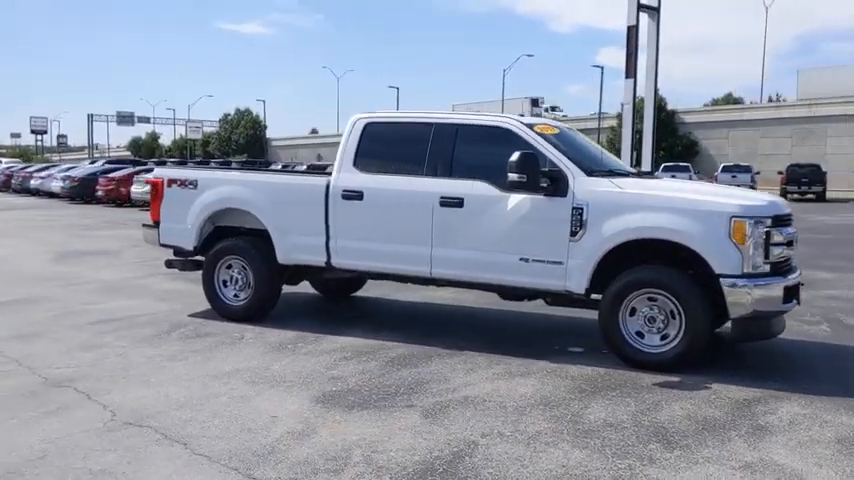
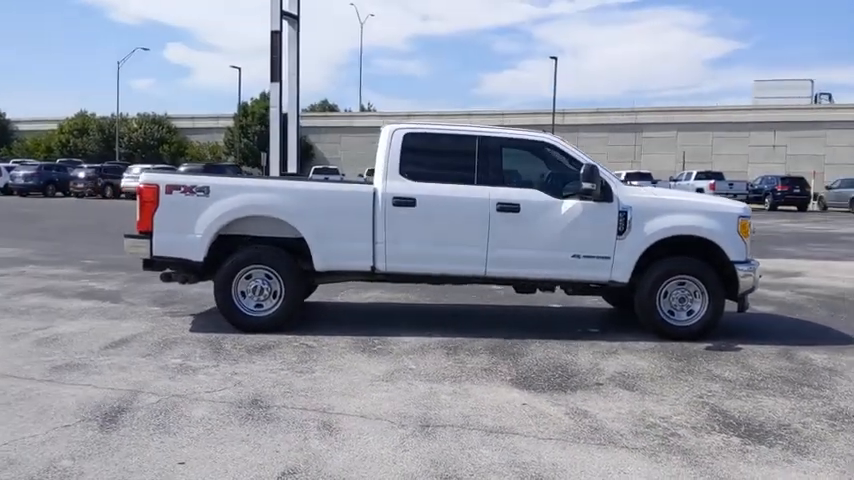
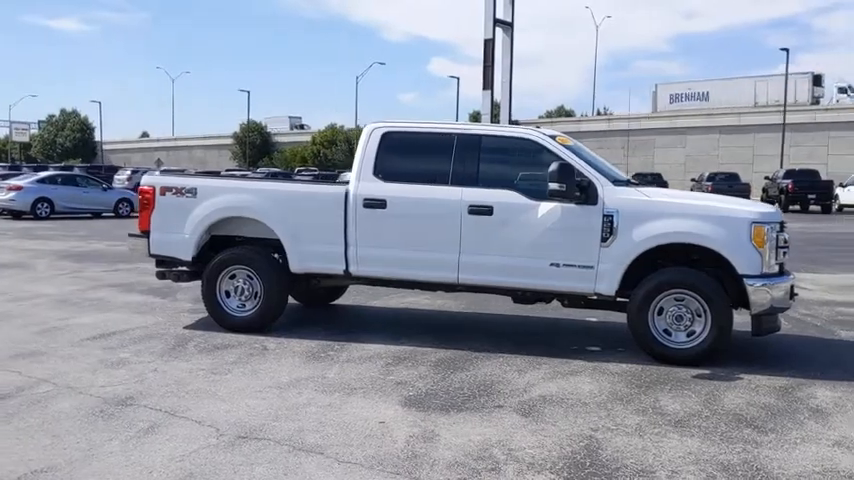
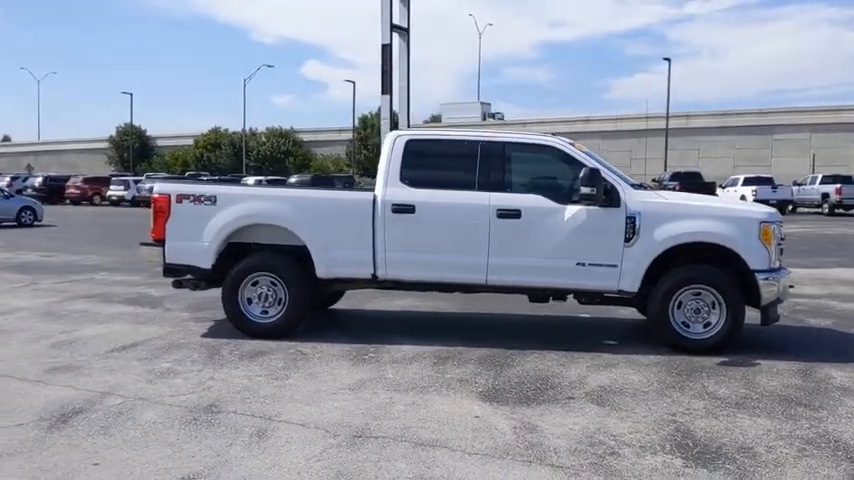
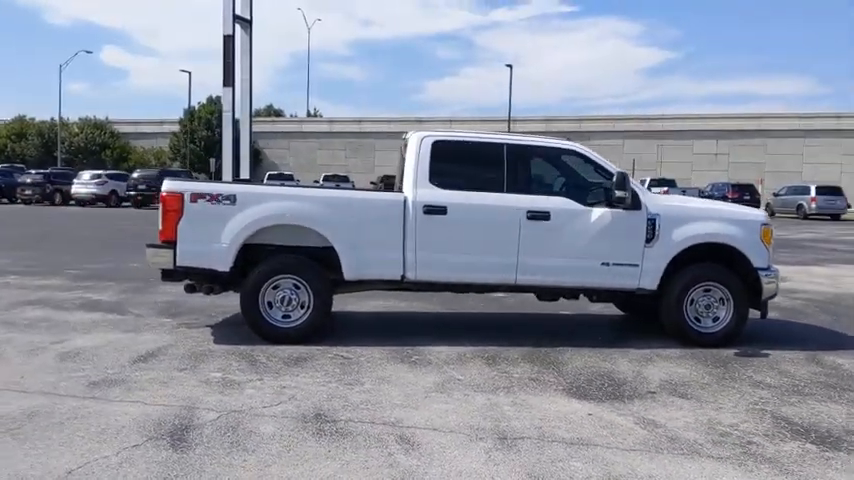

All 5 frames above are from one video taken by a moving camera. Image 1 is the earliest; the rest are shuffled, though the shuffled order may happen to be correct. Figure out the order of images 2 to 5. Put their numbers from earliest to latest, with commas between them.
3, 4, 2, 5
